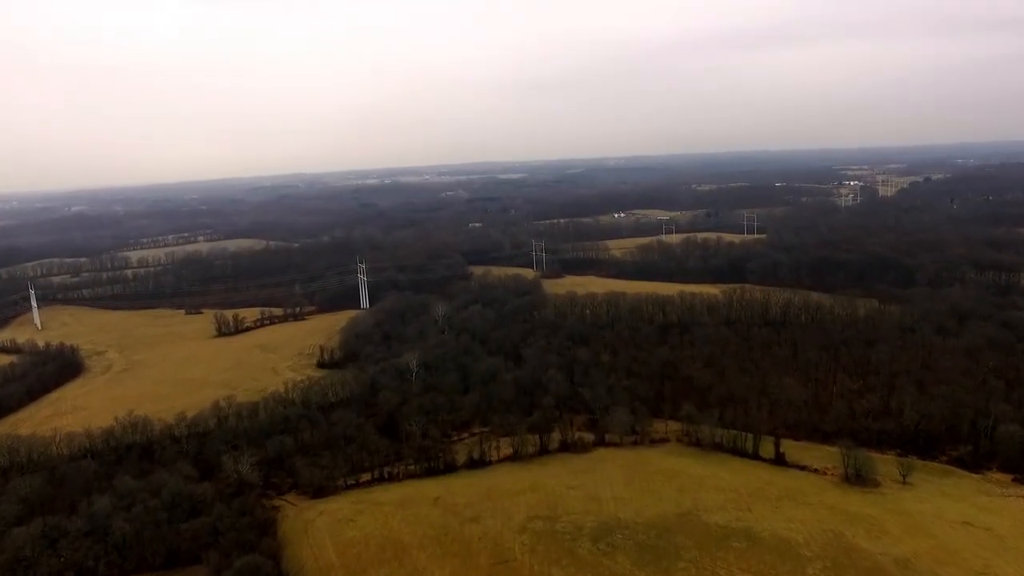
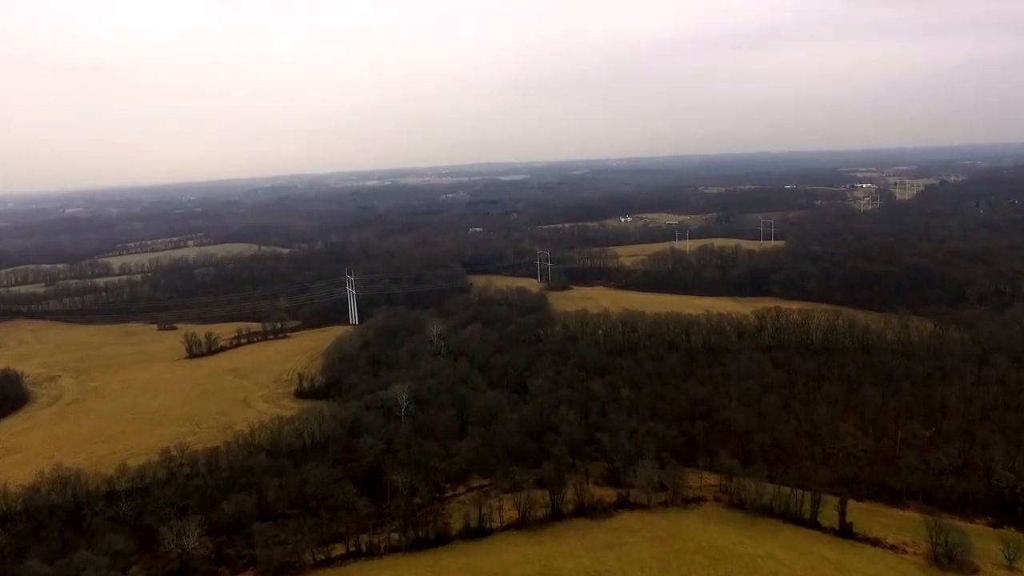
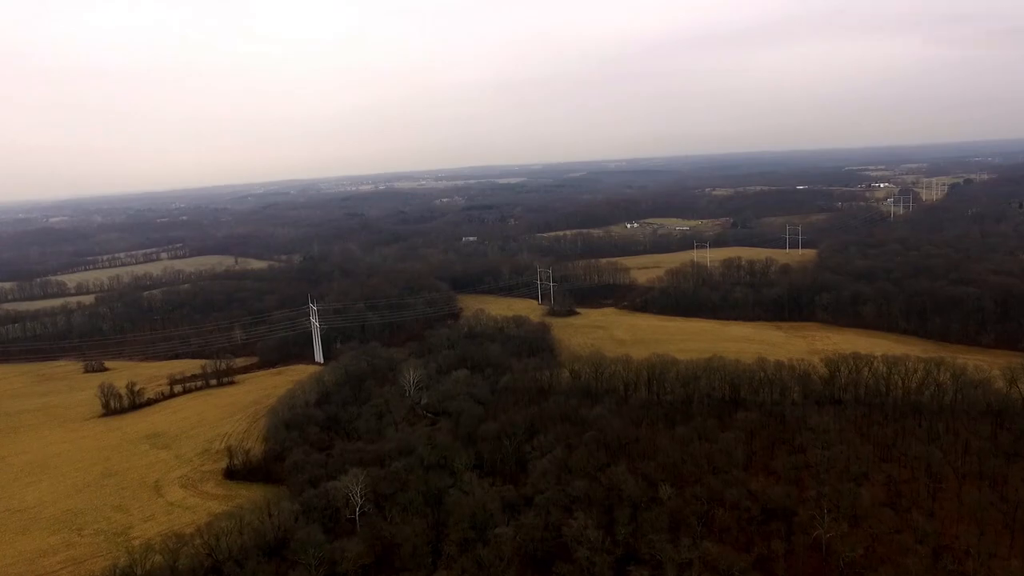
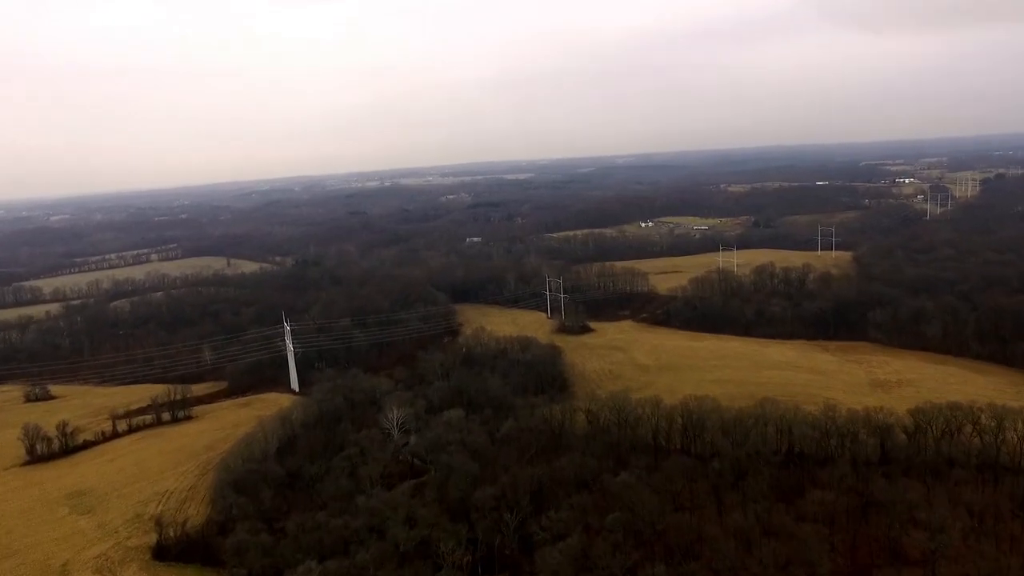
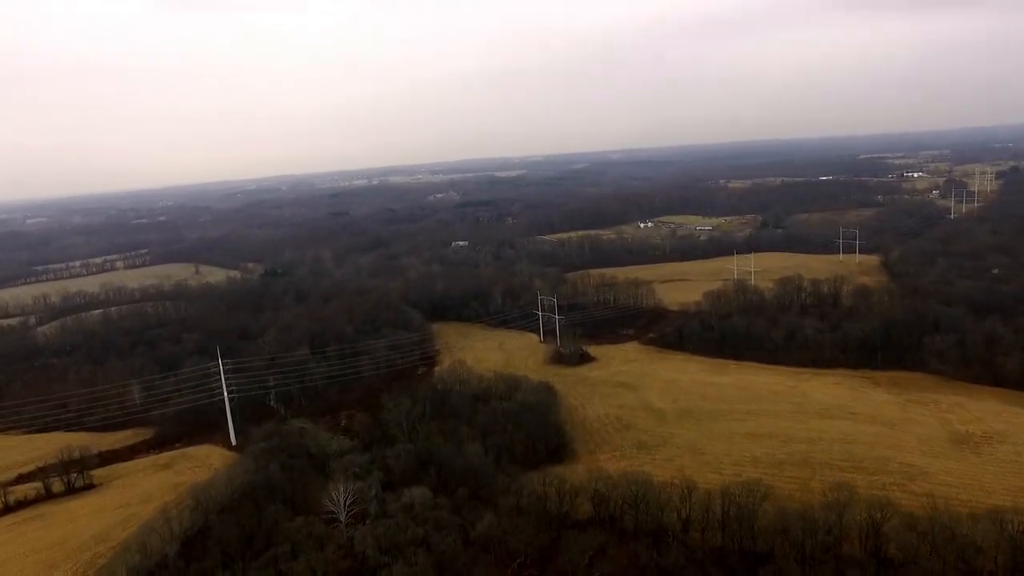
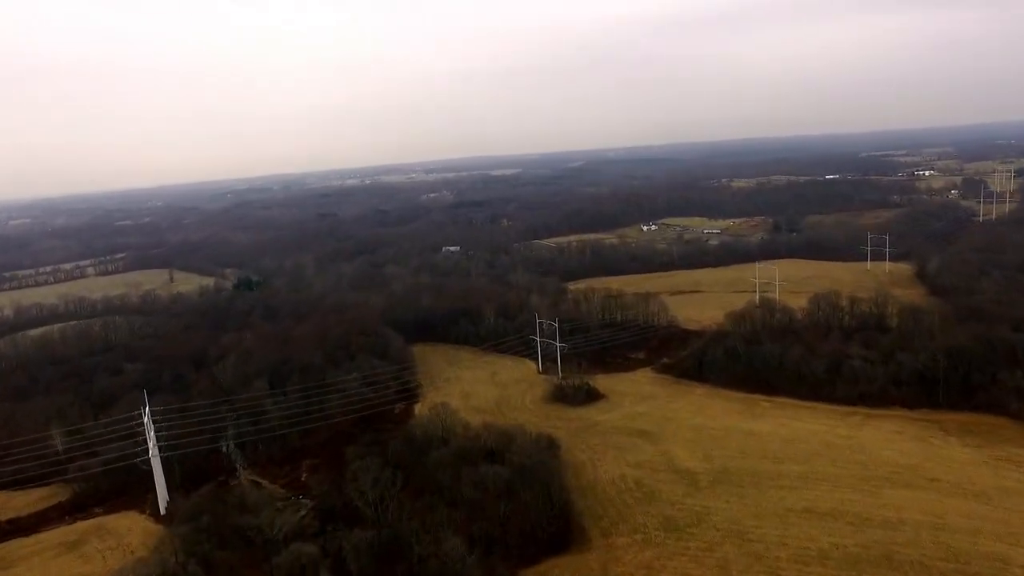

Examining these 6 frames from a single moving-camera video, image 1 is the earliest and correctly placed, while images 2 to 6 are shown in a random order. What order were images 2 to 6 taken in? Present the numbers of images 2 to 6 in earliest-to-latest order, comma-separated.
2, 3, 4, 5, 6
